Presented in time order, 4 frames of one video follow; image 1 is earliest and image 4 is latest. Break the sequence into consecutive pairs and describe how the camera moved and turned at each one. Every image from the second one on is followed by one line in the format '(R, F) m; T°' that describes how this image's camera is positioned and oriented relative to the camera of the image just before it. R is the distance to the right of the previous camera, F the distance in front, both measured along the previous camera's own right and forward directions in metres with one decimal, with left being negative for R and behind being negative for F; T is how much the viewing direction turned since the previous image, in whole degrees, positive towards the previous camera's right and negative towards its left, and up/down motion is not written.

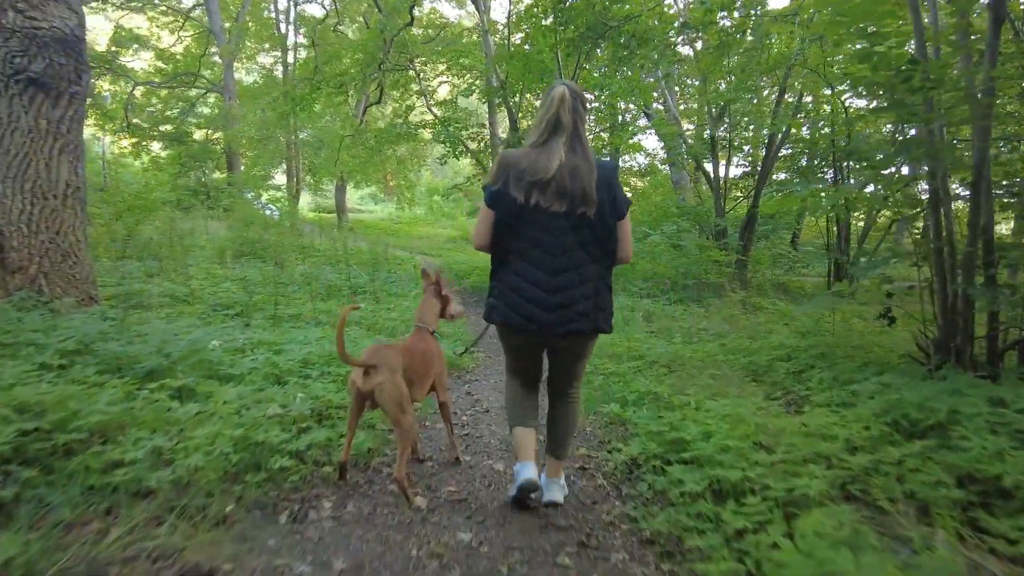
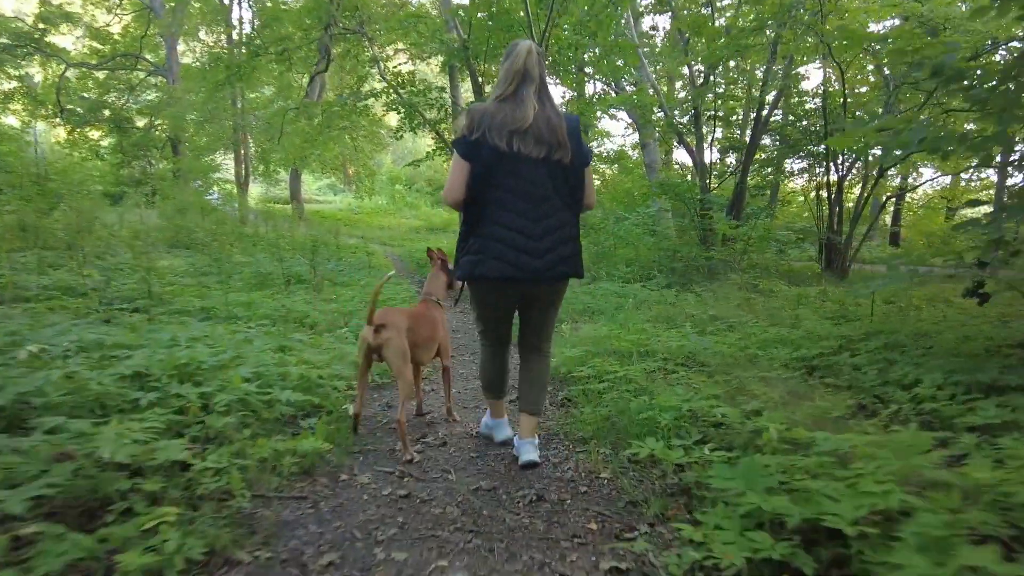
(0.0, +1.5) m; +3°
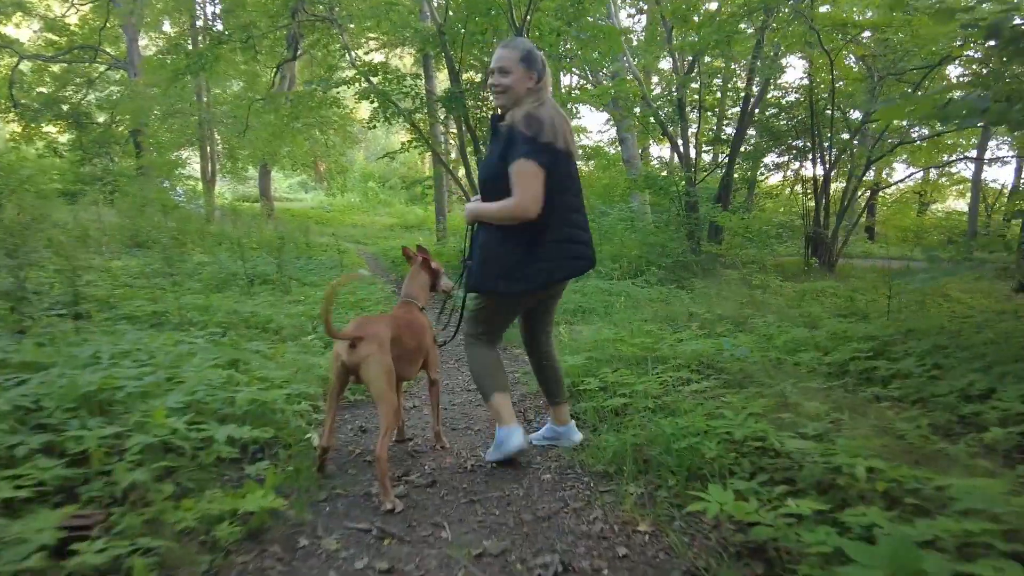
(-0.1, +0.6) m; +2°
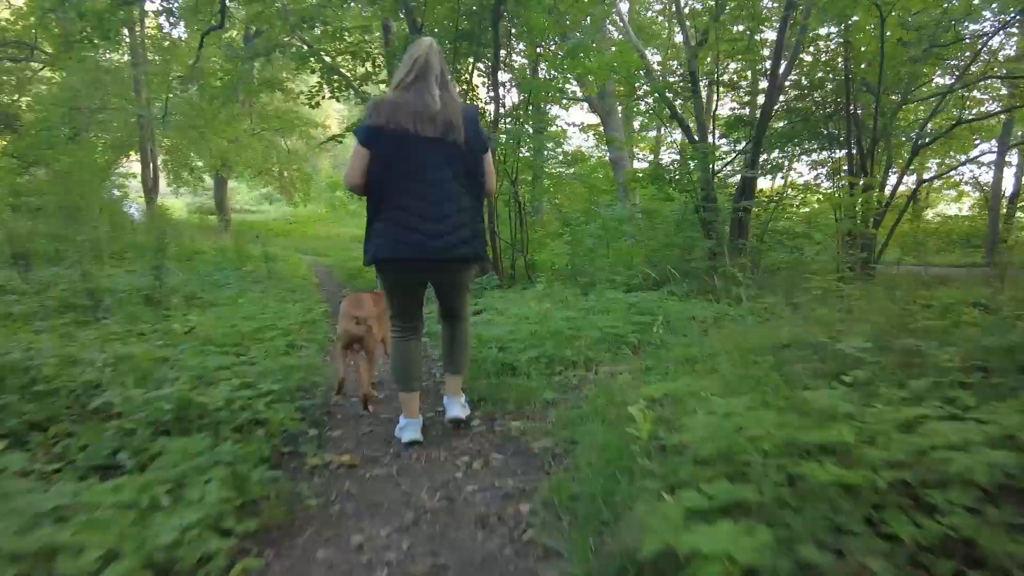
(-0.1, +2.5) m; +2°
